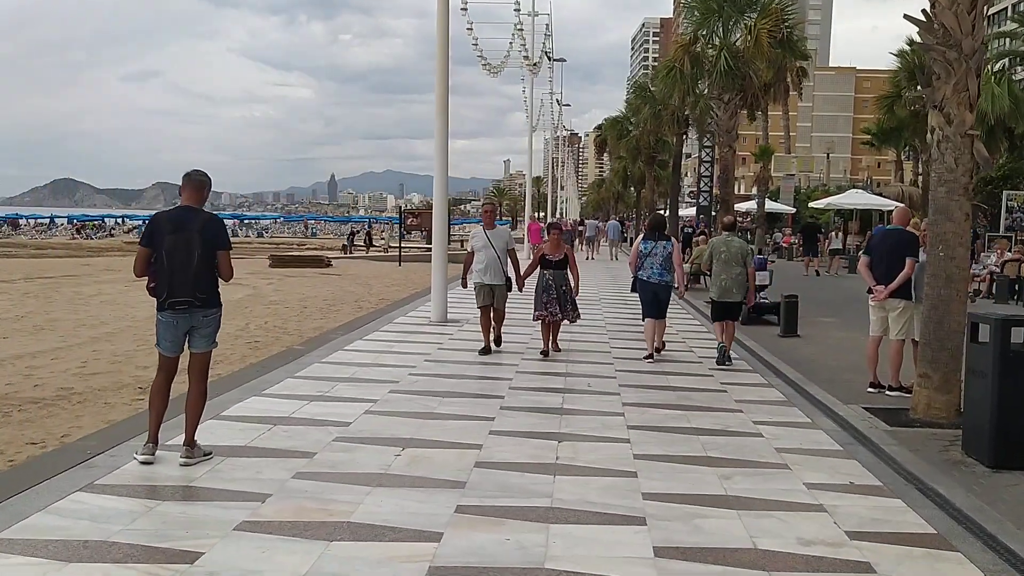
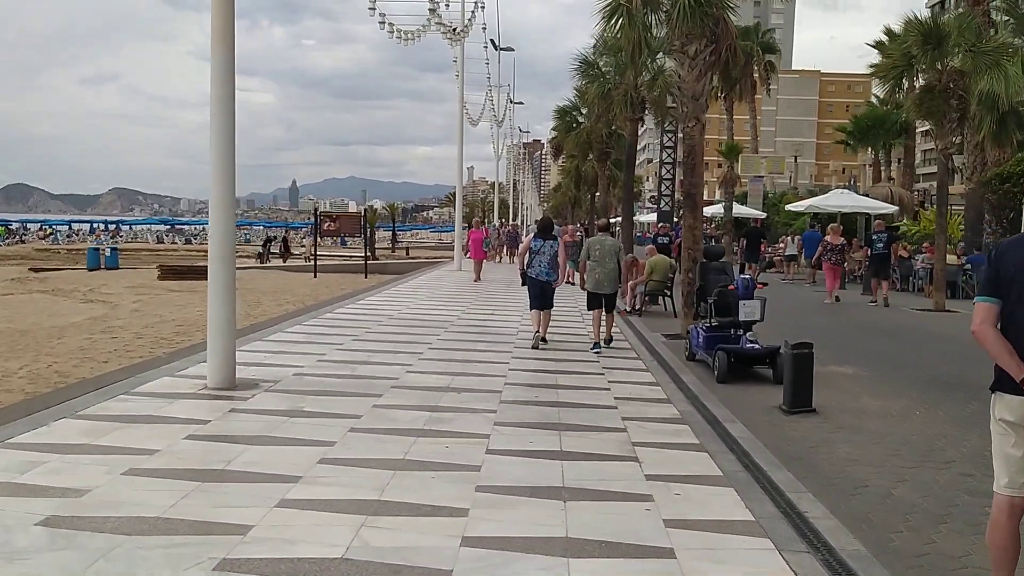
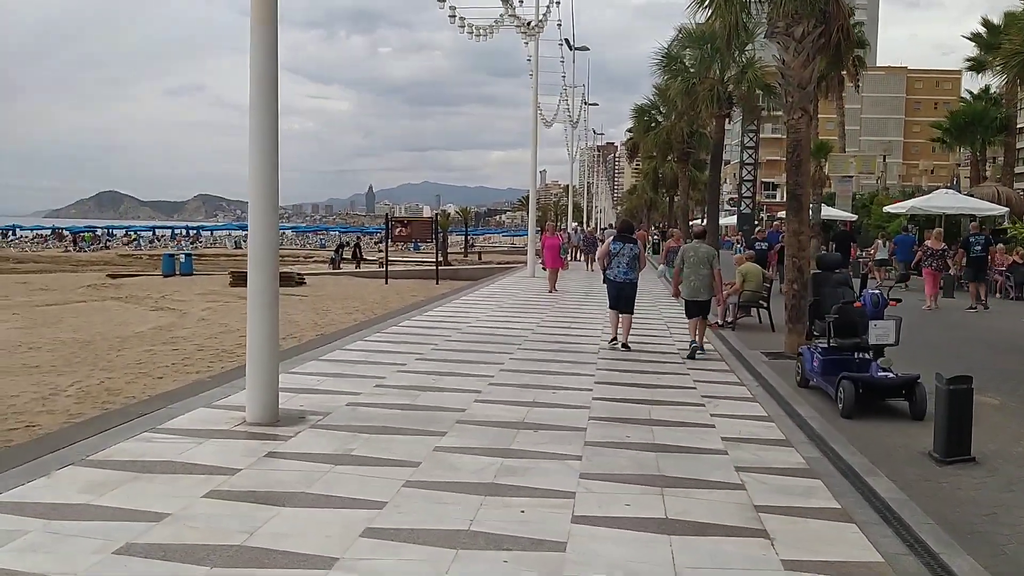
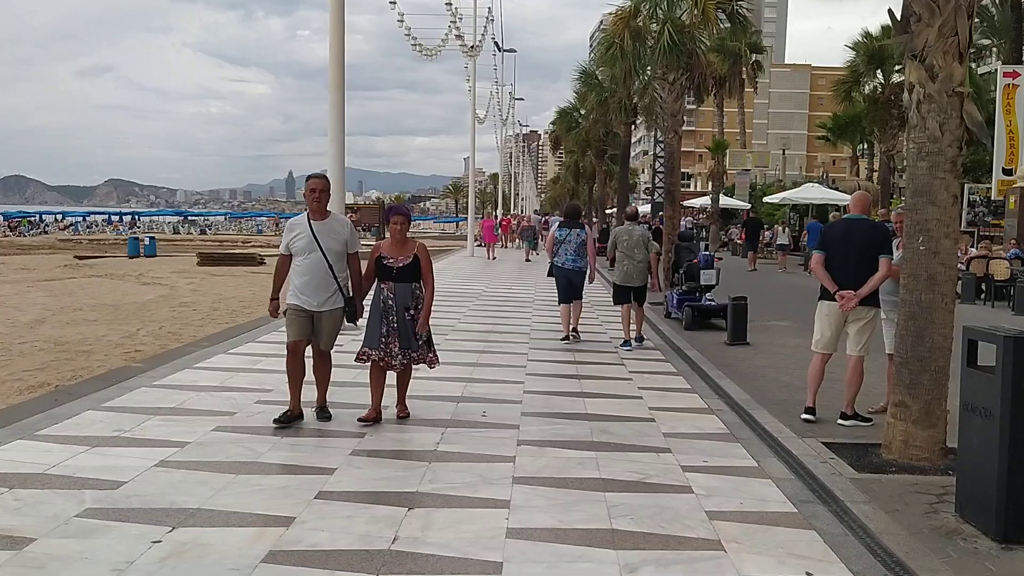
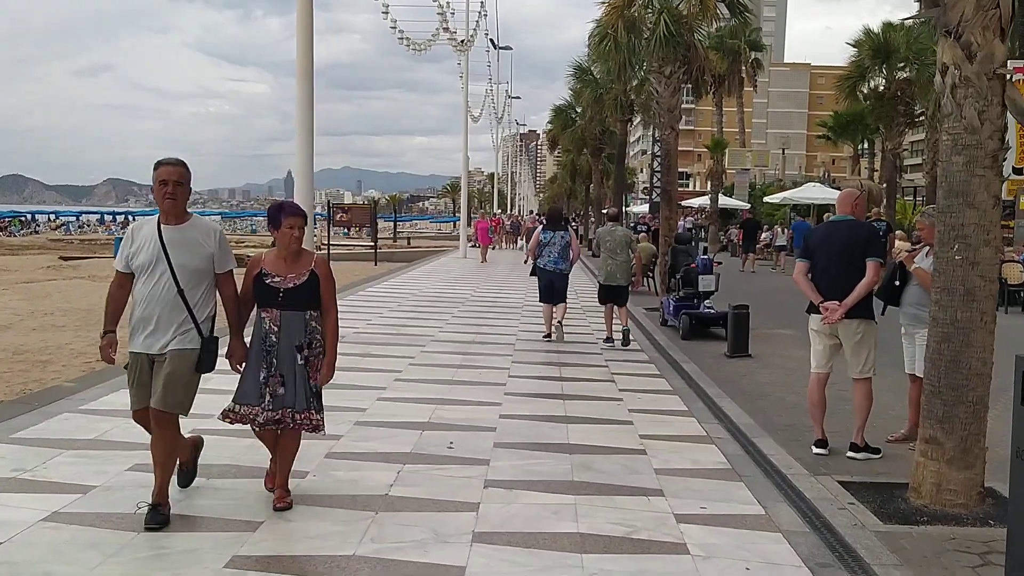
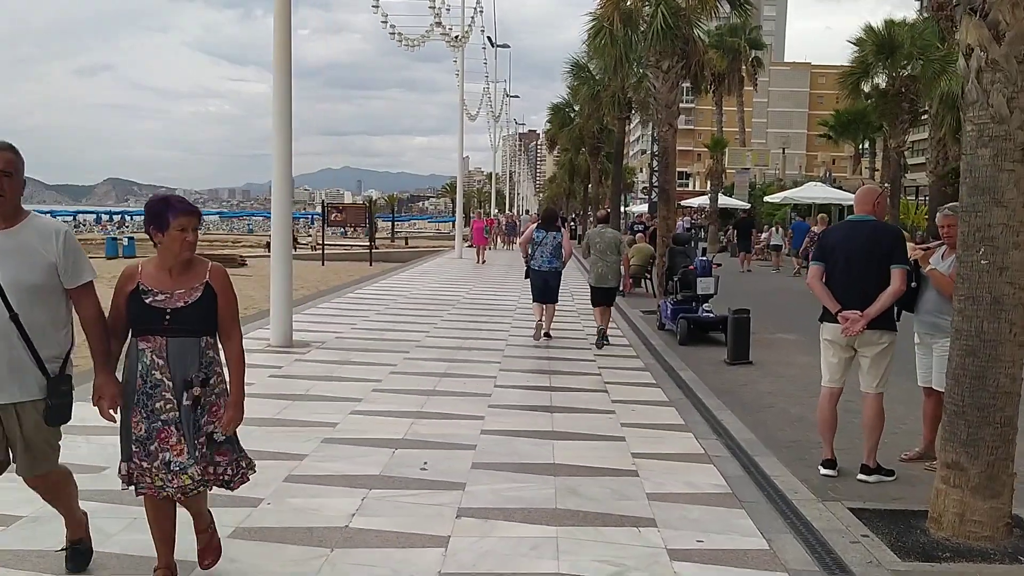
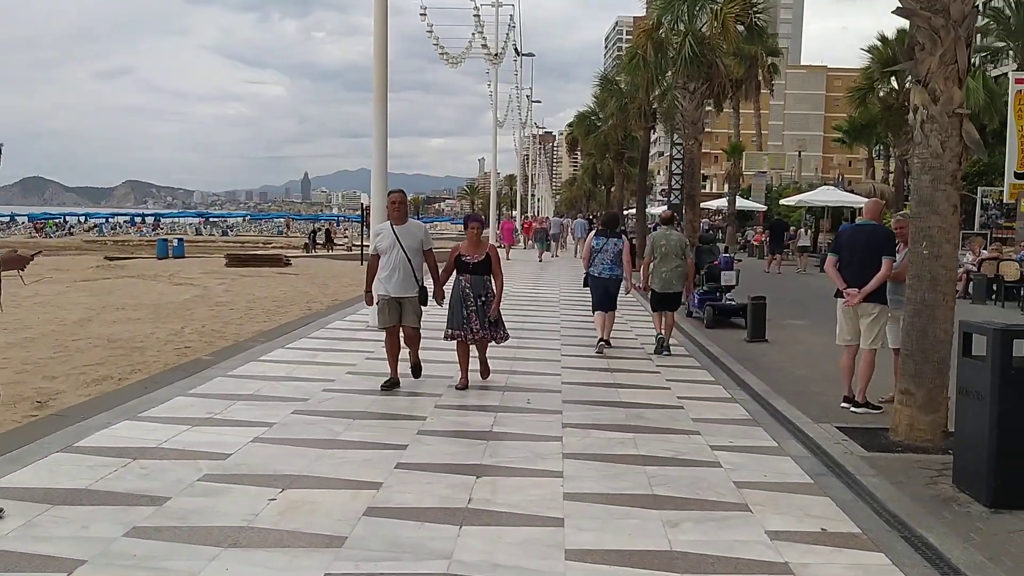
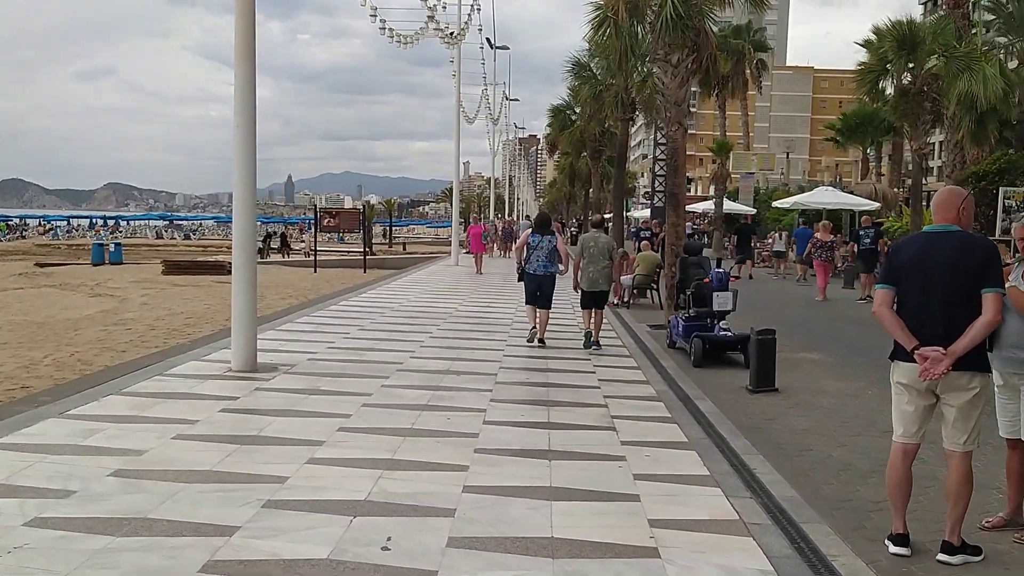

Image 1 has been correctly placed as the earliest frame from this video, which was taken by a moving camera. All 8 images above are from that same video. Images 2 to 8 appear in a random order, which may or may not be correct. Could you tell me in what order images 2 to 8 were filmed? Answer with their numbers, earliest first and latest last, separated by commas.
7, 4, 5, 6, 8, 2, 3
